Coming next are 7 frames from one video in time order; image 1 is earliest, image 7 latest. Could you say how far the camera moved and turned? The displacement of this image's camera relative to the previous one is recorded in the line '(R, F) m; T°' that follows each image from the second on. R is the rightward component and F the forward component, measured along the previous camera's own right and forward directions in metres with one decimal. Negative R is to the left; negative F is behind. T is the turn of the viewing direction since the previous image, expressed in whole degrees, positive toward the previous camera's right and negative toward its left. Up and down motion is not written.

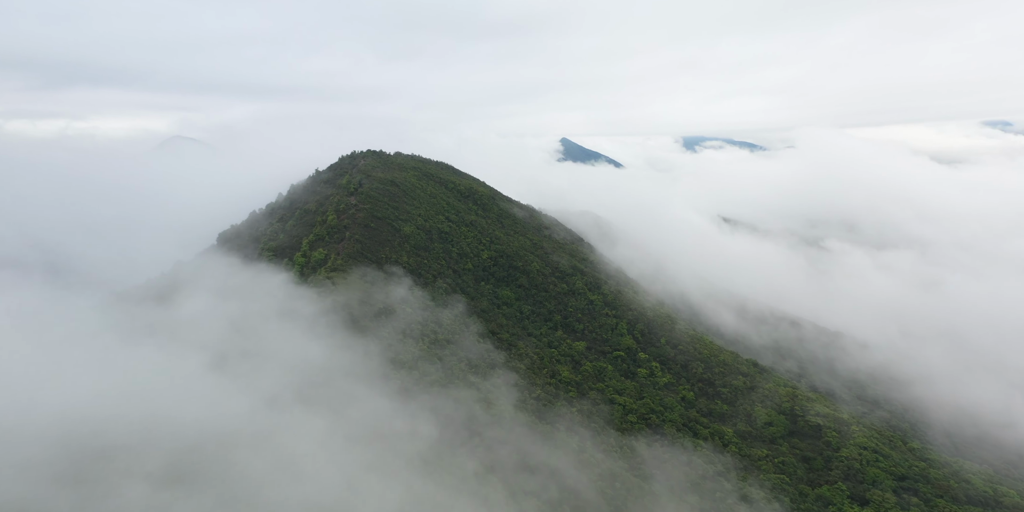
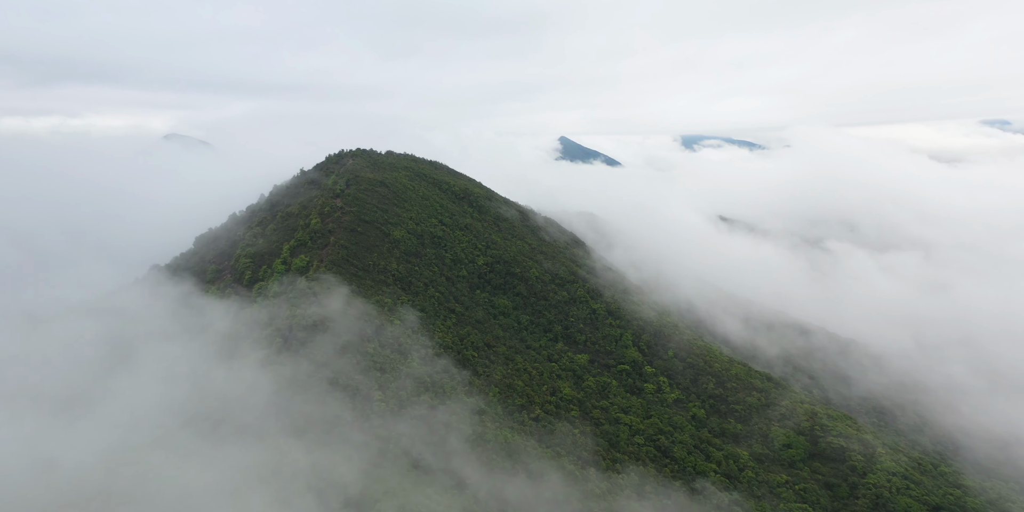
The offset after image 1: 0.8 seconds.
(+0.1, +4.9) m; 0°
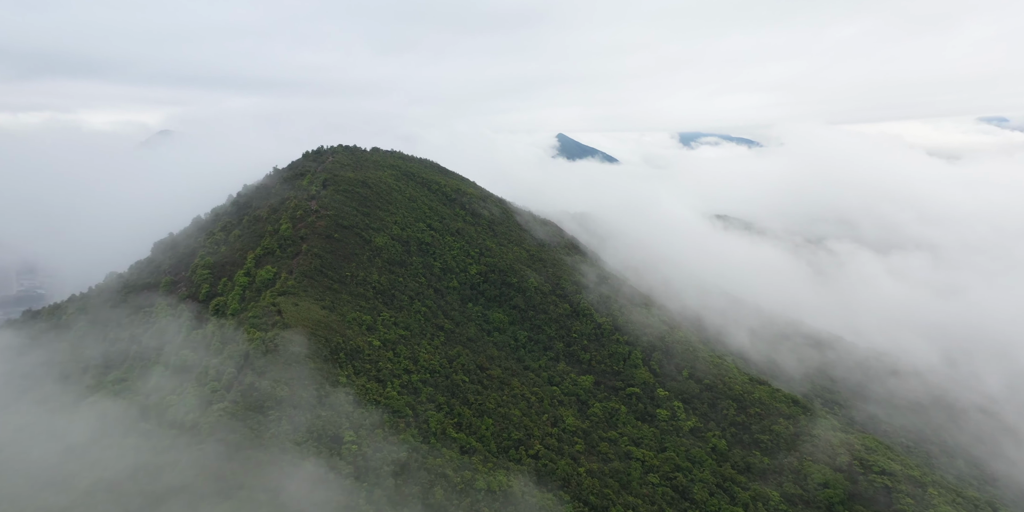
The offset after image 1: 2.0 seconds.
(+0.2, +7.4) m; 0°
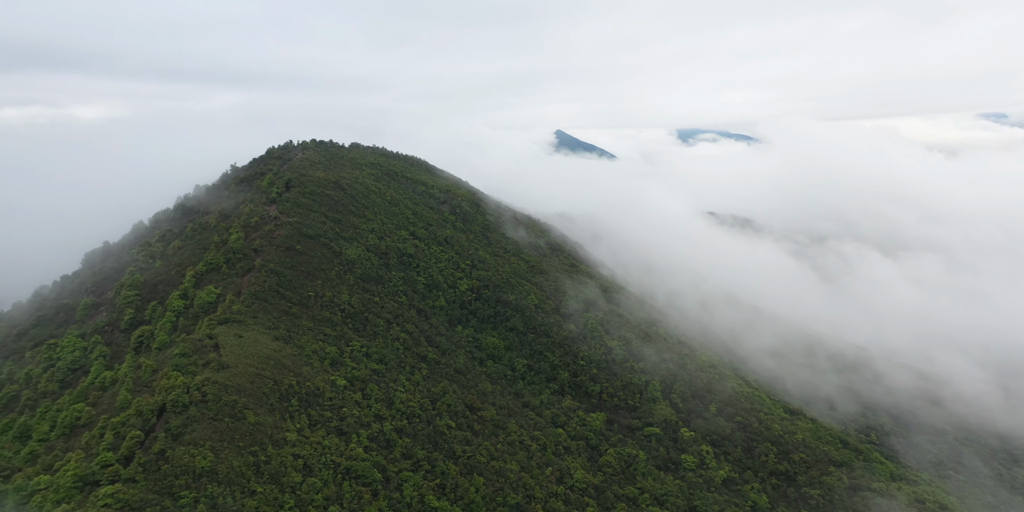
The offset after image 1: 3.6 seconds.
(+0.2, +9.7) m; 0°
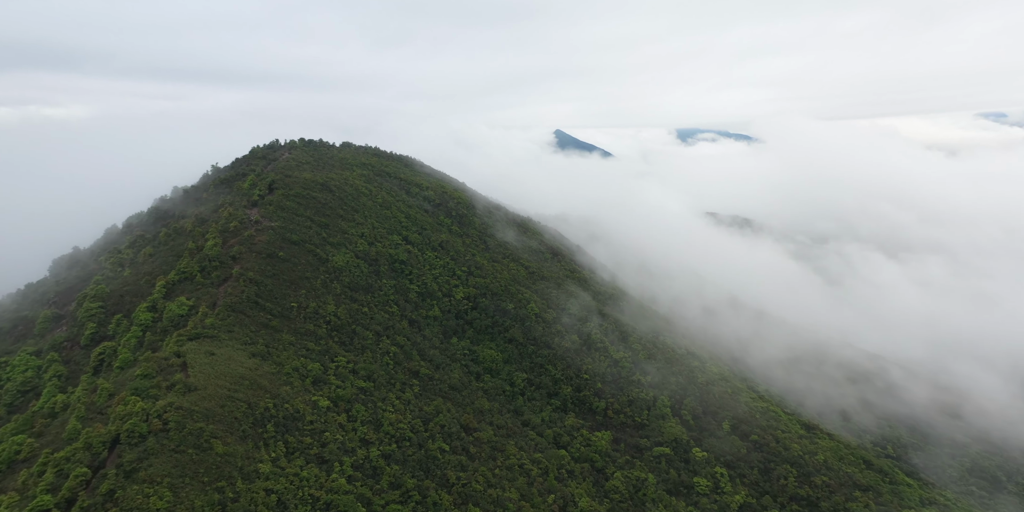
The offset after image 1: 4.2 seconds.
(0.0, +3.6) m; 0°
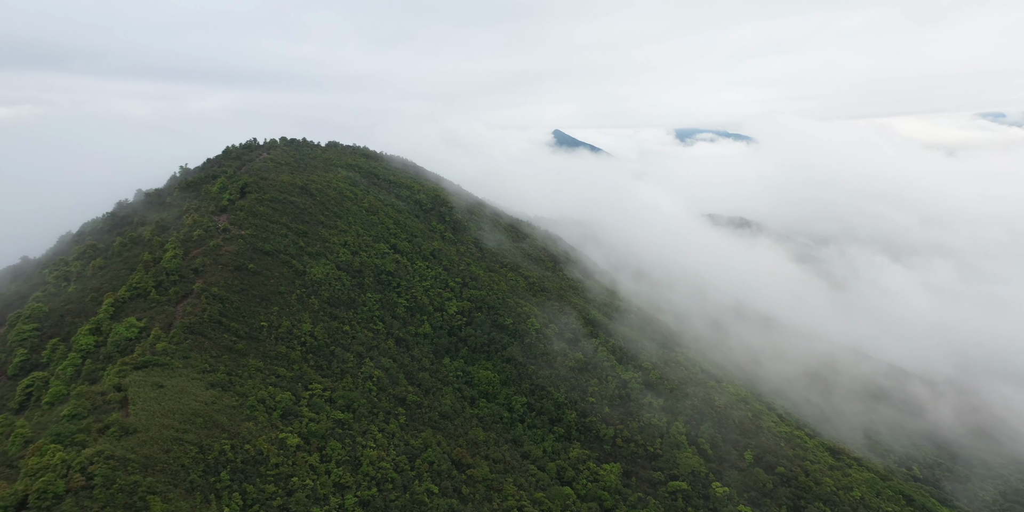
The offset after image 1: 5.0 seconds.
(0.0, +5.0) m; 0°
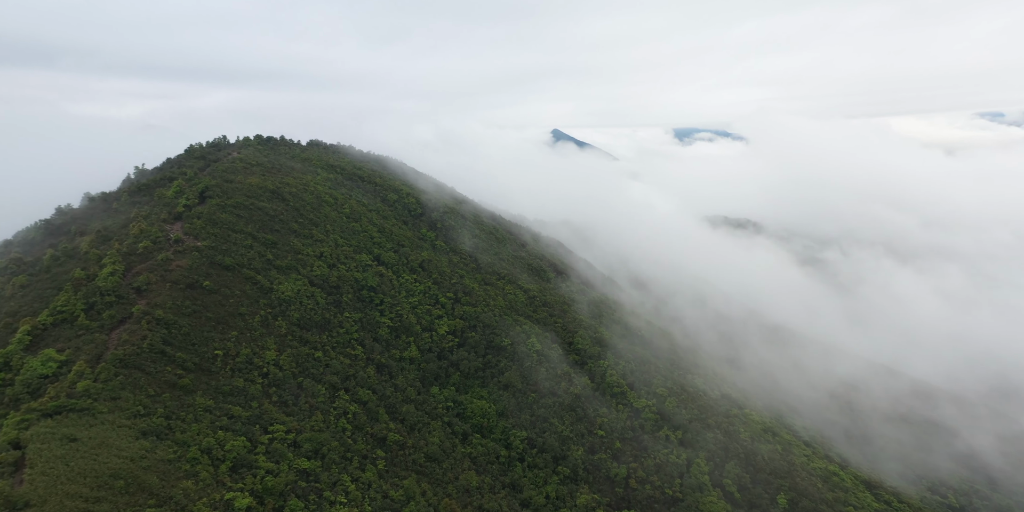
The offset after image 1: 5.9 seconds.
(0.0, +5.9) m; 0°
